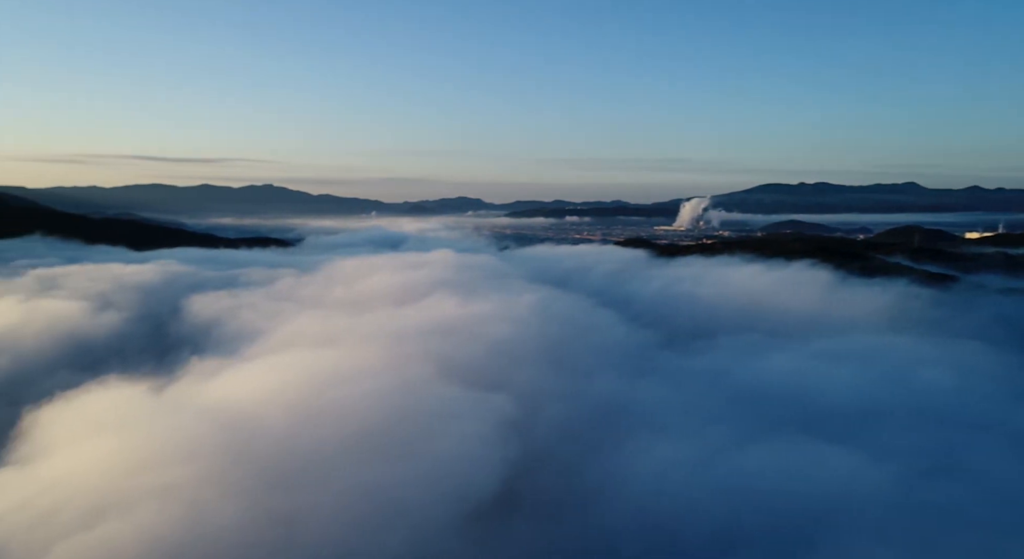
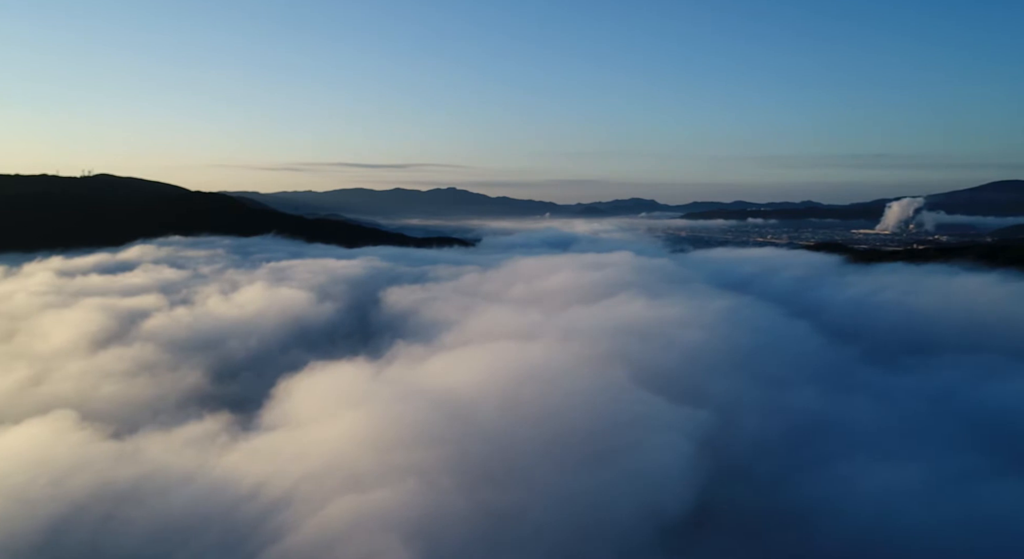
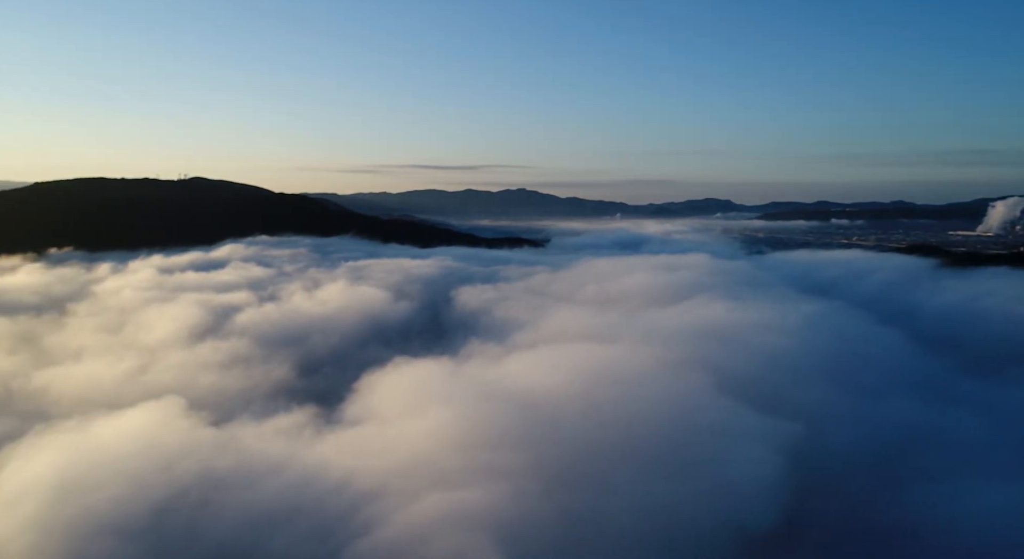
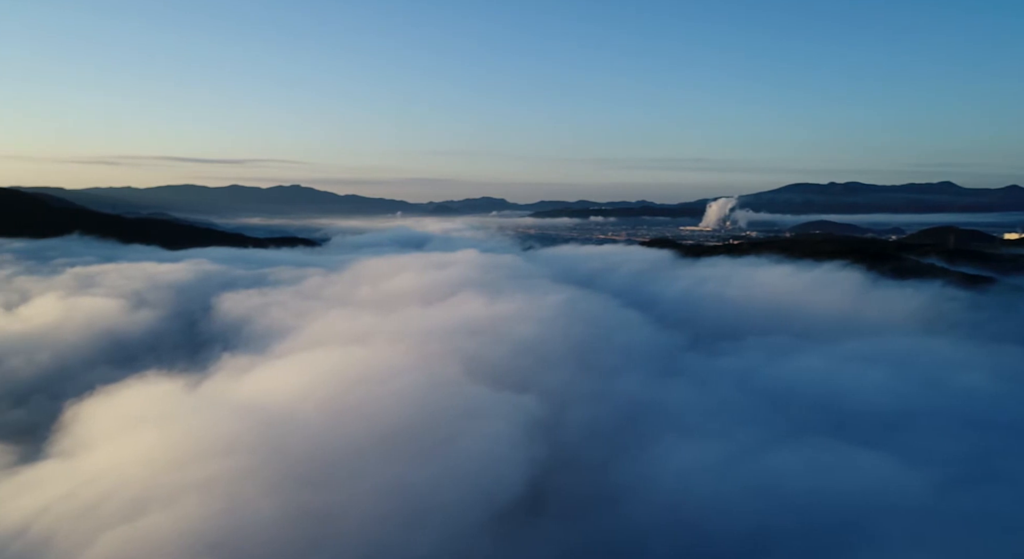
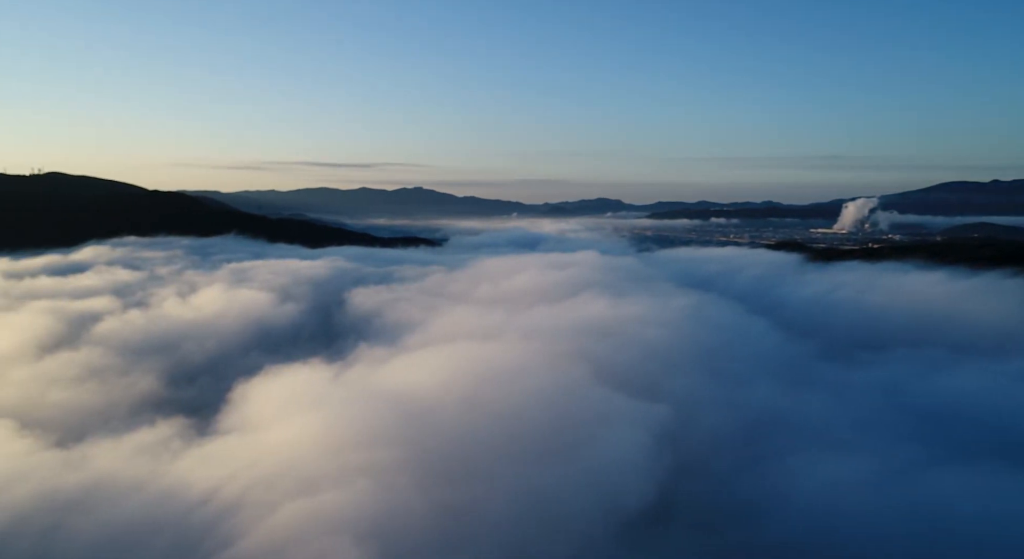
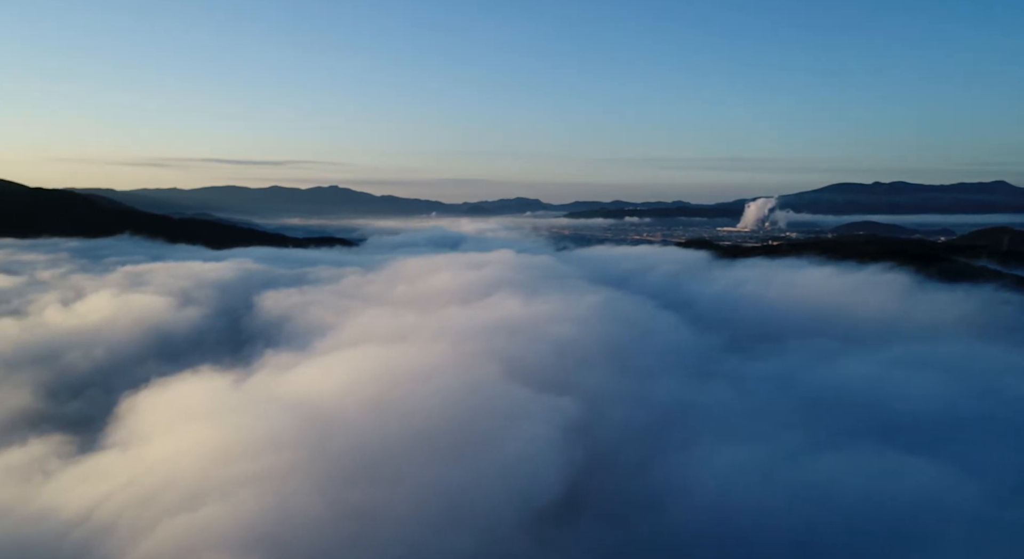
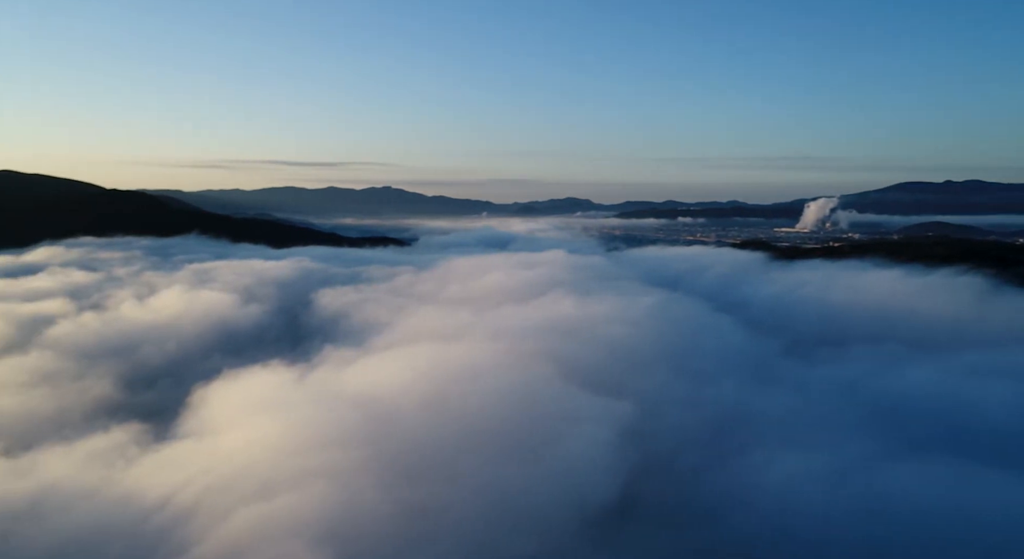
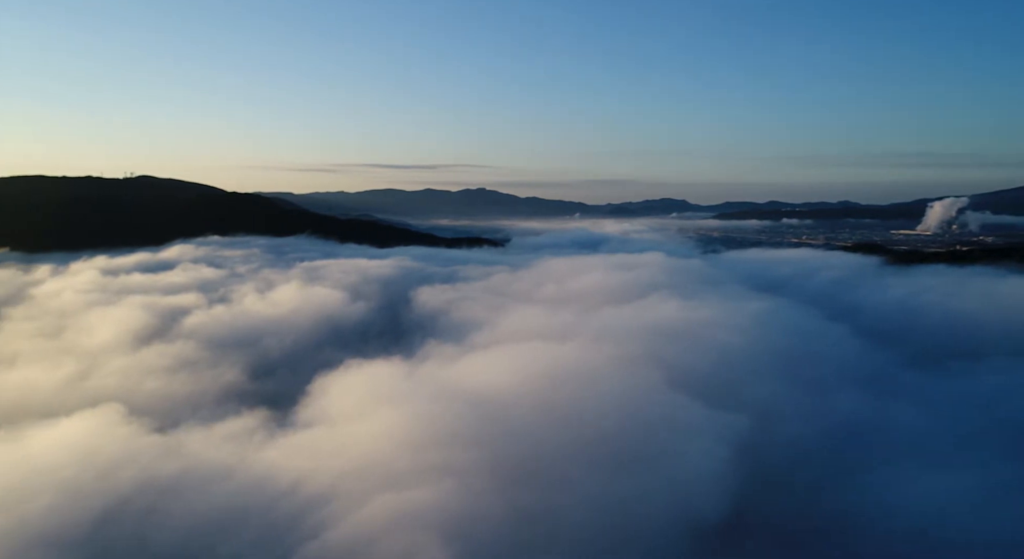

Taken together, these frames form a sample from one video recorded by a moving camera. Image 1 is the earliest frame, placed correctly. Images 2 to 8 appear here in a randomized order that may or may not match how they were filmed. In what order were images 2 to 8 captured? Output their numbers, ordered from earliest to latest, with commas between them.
4, 6, 7, 5, 2, 8, 3
